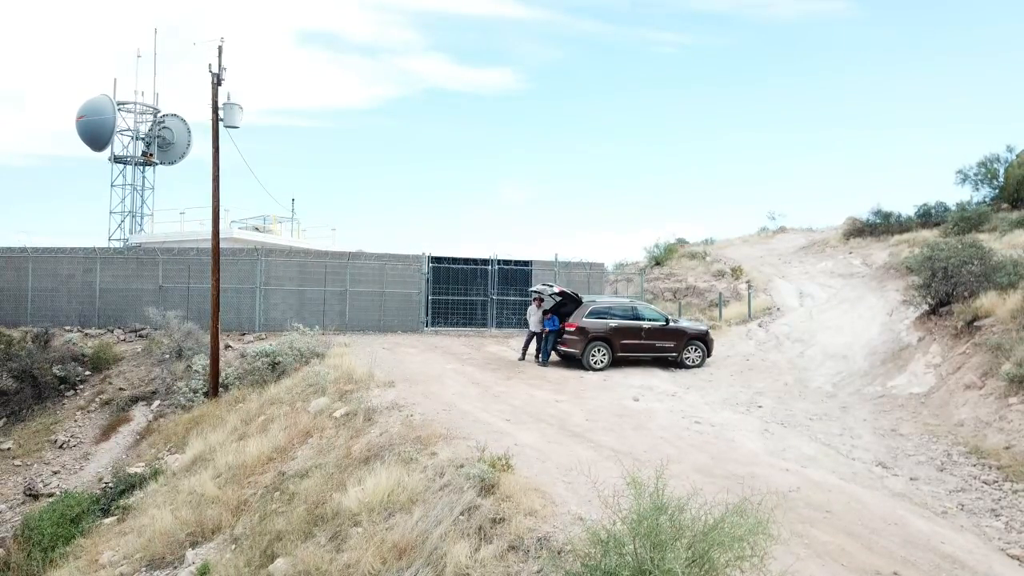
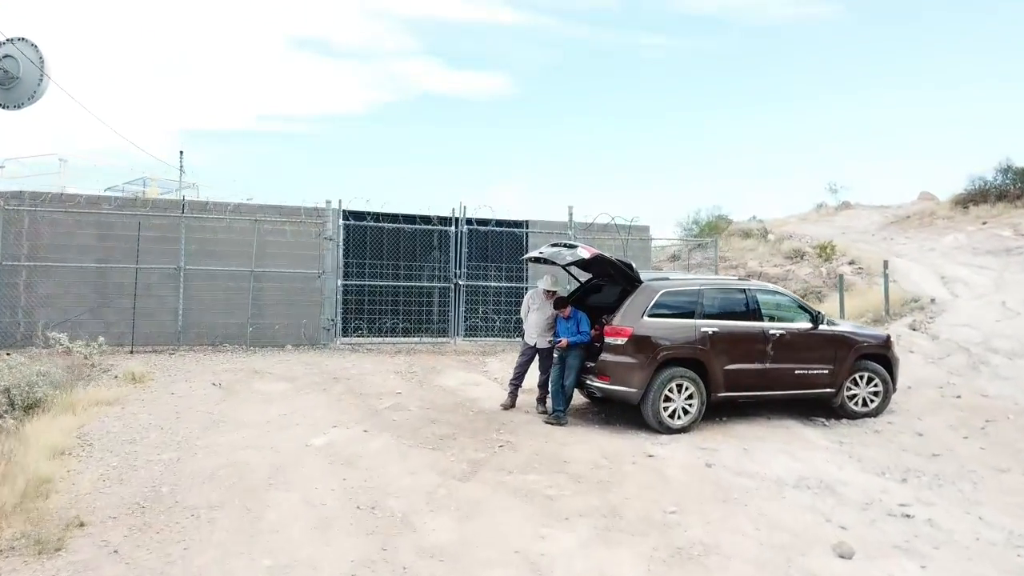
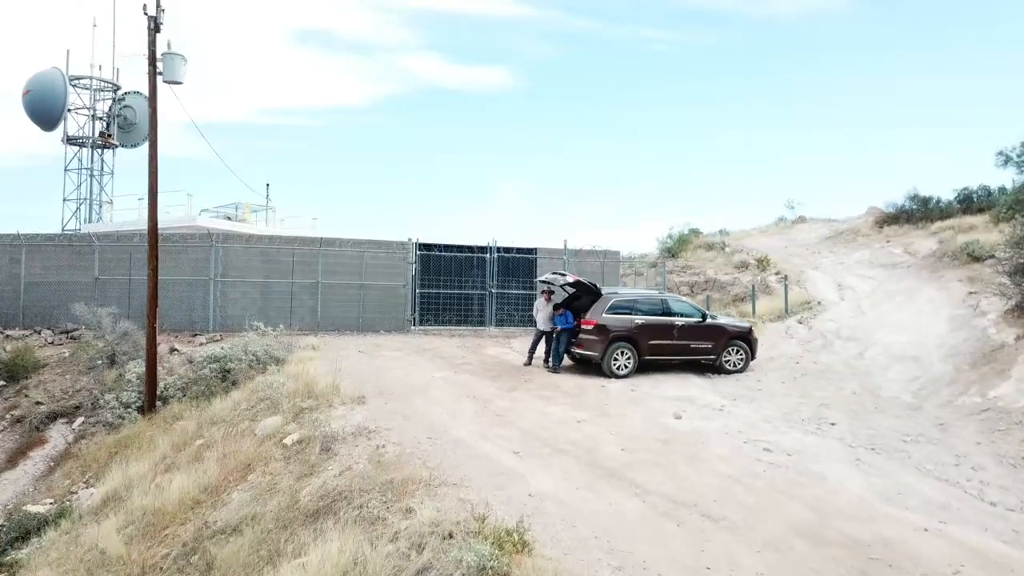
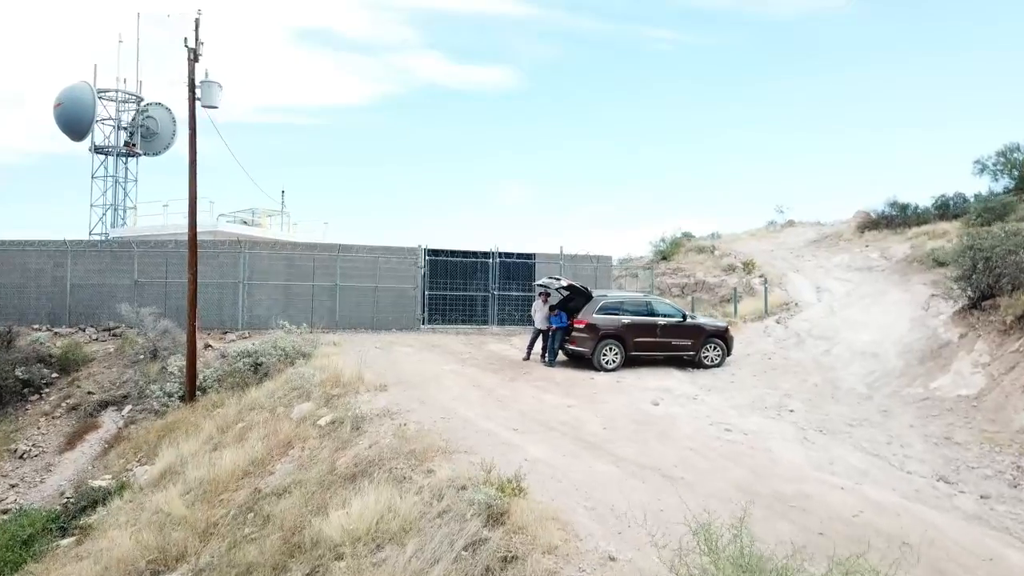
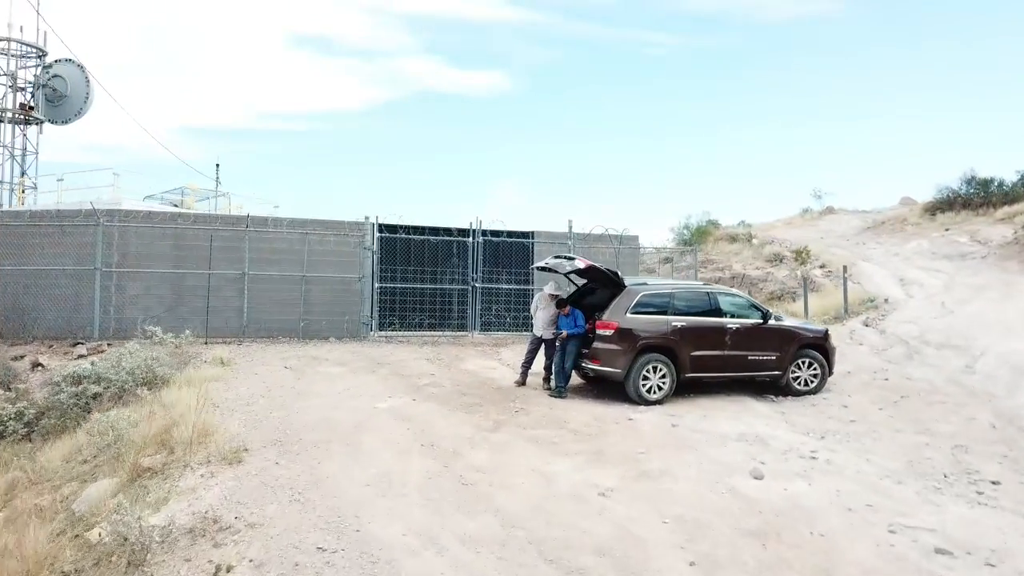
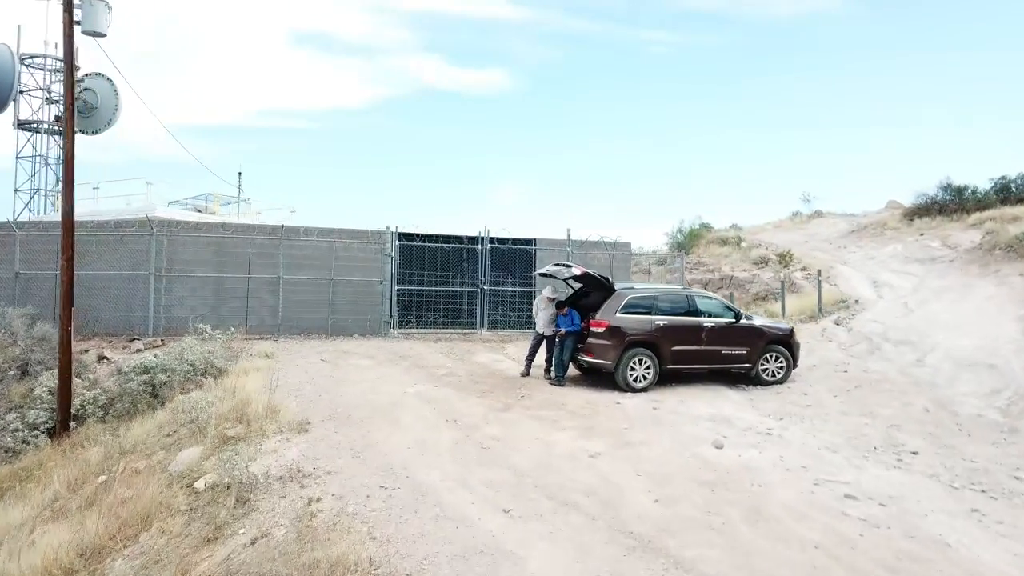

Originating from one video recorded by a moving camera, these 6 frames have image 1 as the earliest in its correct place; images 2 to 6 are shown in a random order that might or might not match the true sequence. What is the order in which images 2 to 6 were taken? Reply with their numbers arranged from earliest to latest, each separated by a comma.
4, 3, 6, 5, 2
